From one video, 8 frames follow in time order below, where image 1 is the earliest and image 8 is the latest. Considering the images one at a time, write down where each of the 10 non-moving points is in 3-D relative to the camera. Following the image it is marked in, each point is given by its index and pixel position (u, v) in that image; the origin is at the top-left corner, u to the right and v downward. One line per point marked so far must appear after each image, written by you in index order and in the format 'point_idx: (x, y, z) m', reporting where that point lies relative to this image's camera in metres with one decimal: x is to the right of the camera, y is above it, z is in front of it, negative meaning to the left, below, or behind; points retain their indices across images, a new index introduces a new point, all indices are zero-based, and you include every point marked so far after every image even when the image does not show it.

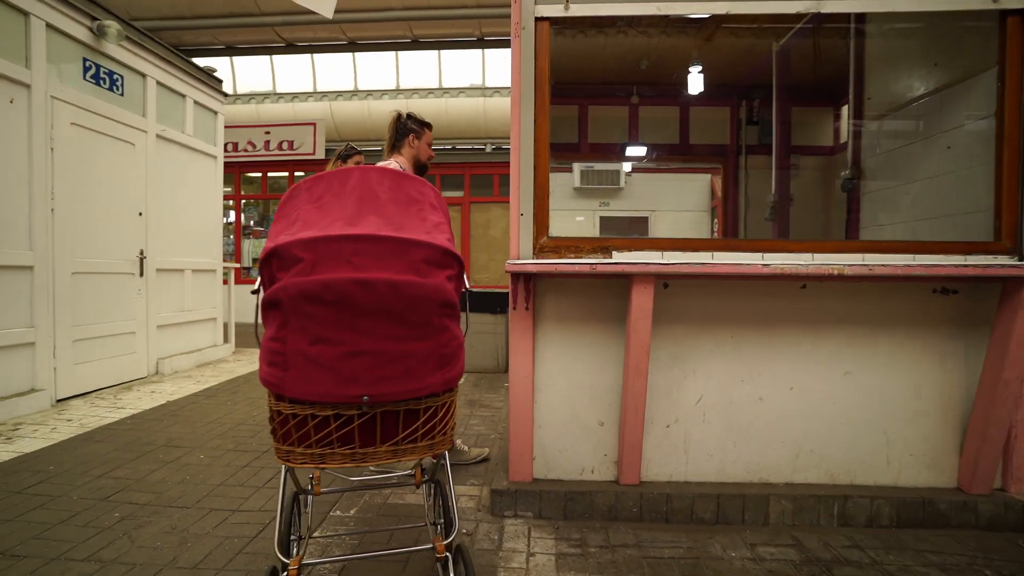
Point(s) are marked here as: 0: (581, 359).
0: (+0.3, -0.3, +2.1) m
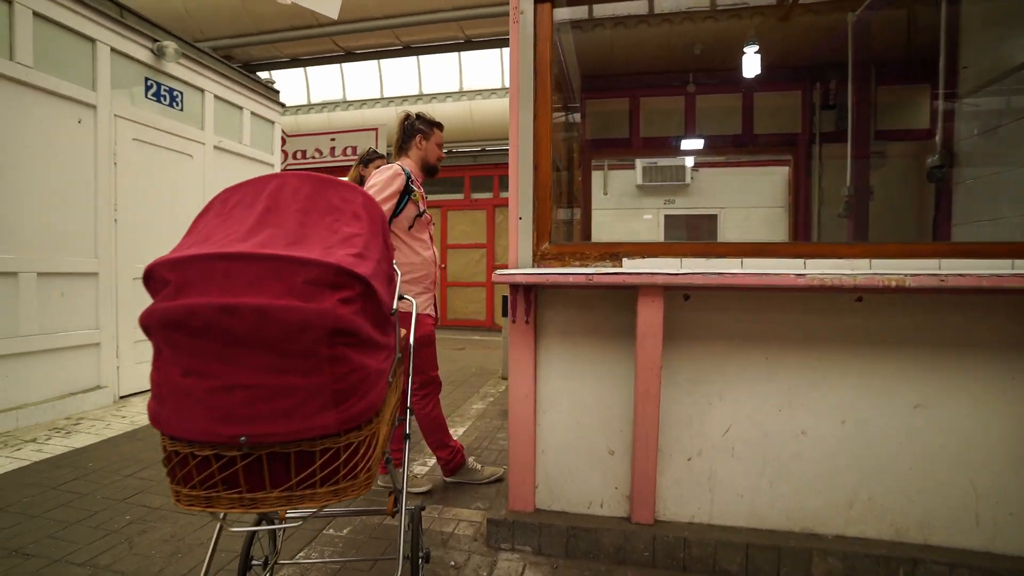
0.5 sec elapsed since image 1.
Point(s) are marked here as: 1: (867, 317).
0: (+0.3, -0.3, +1.9) m
1: (+1.2, -0.1, +1.7) m
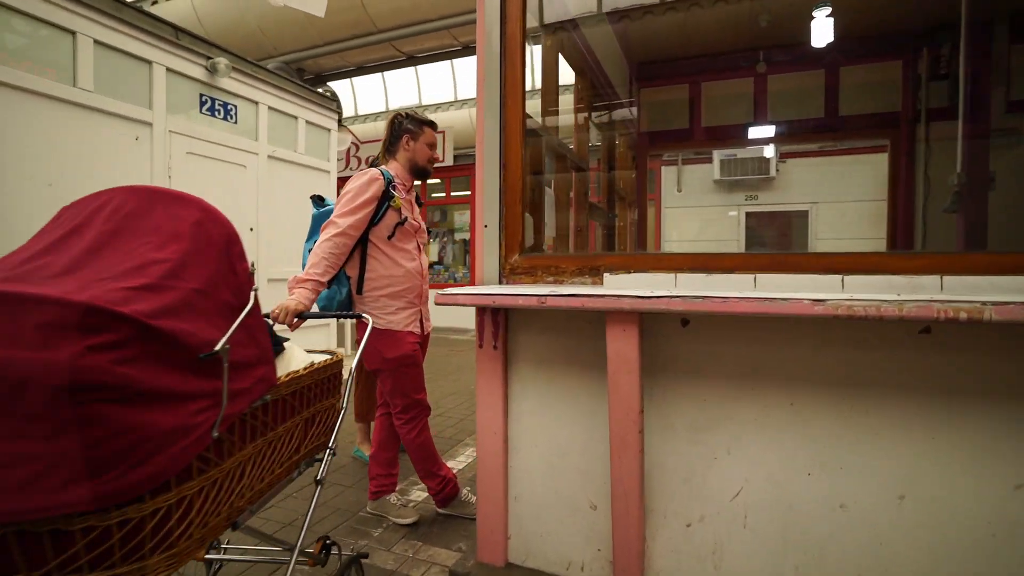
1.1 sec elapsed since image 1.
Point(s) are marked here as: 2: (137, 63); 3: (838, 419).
0: (+0.2, -0.4, +1.6) m
1: (+1.0, -0.2, +1.2) m
2: (-2.5, +1.5, +3.5) m
3: (+0.8, -0.3, +1.3) m
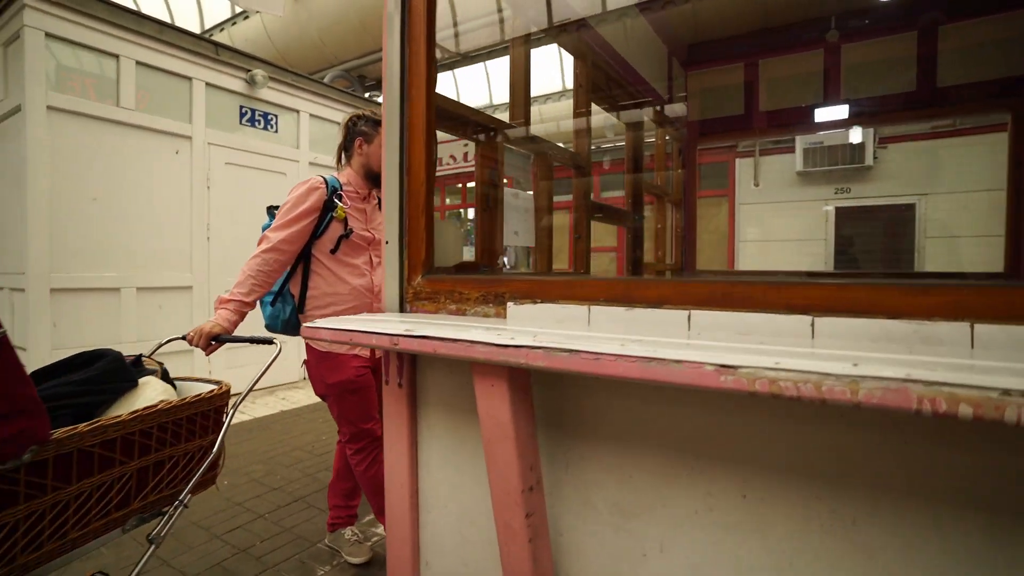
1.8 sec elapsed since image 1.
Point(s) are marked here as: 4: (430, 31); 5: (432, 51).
0: (-0.1, -0.5, +1.3) m
1: (+0.7, -0.2, +0.8) m
2: (-2.4, +1.5, +3.6) m
3: (+0.5, -0.4, +0.9) m
4: (-0.2, +0.7, +1.3) m
5: (-0.2, +0.6, +1.3) m
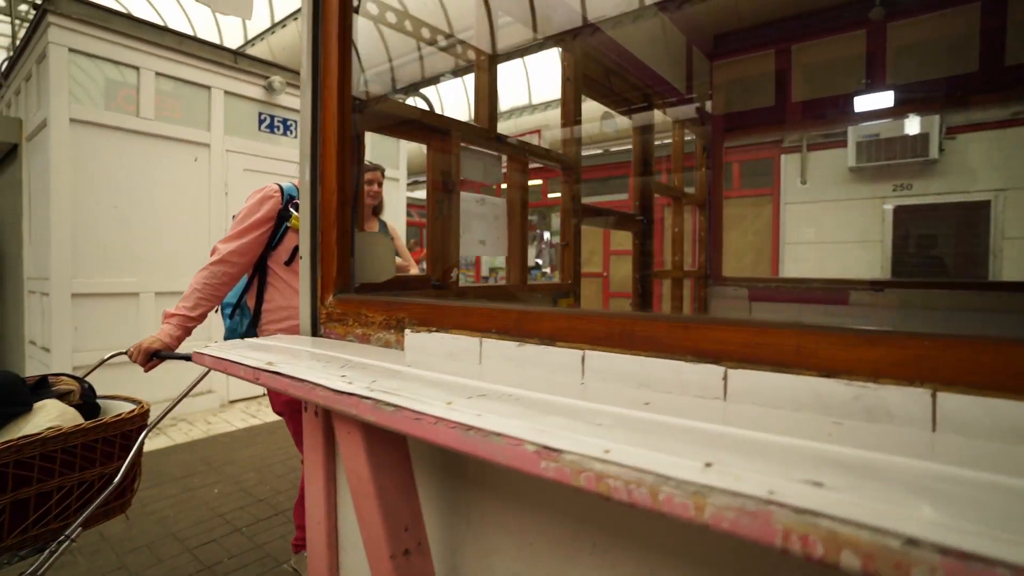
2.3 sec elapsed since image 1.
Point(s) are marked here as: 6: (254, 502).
0: (-0.3, -0.5, +1.1) m
1: (+0.5, -0.3, +0.6) m
2: (-2.3, +1.4, +3.7) m
3: (+0.3, -0.5, +0.7) m
4: (-0.4, +0.6, +1.2) m
5: (-0.4, +0.6, +1.2) m
6: (-1.3, -1.0, +2.5) m
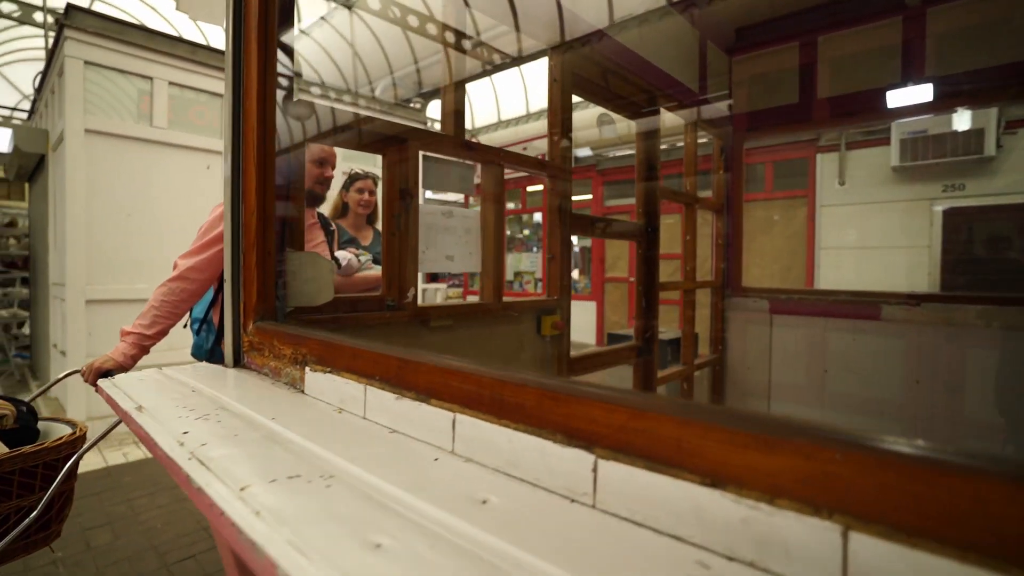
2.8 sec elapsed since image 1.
0: (-0.4, -0.6, +1.0) m
1: (+0.3, -0.4, +0.4) m
2: (-2.2, +1.4, +3.8) m
3: (+0.1, -0.5, +0.5) m
4: (-0.5, +0.6, +1.1) m
5: (-0.5, +0.5, +1.1) m
6: (-1.3, -1.1, +2.5) m
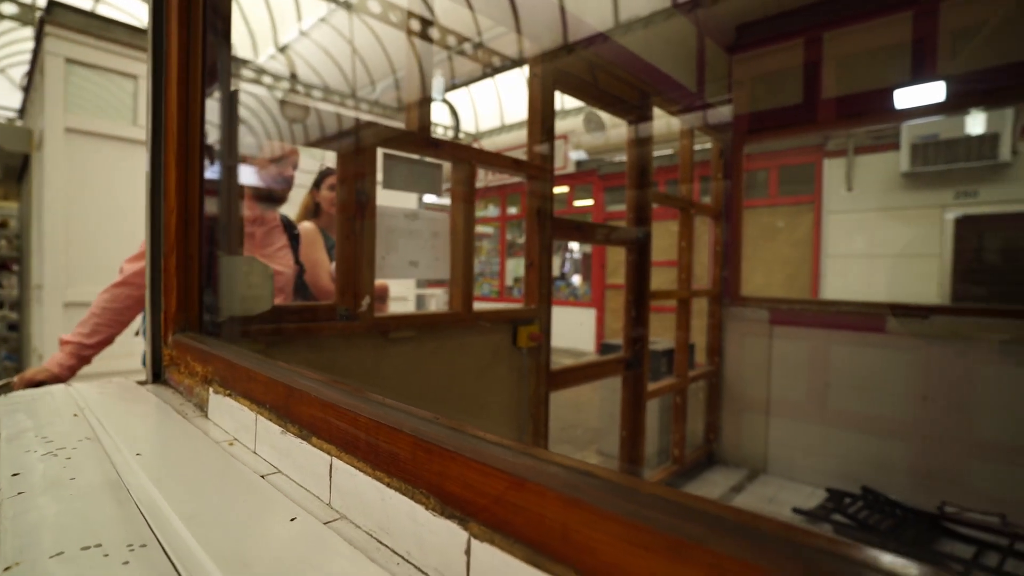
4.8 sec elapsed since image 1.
0: (-0.5, -0.6, +0.9) m
1: (+0.2, -0.4, +0.3) m
2: (-2.3, +1.4, +3.7) m
3: (0.0, -0.6, +0.4) m
4: (-0.6, +0.5, +1.0) m
5: (-0.6, +0.5, +1.0) m
6: (-1.4, -1.1, +2.3) m
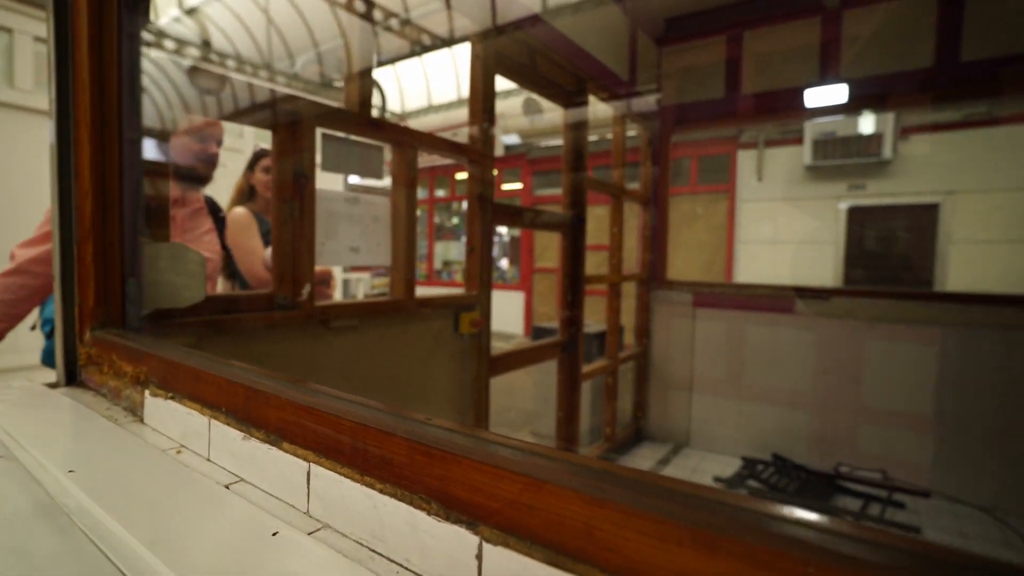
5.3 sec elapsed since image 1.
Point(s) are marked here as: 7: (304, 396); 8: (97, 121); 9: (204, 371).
0: (-0.6, -0.6, +0.8) m
1: (+0.2, -0.4, +0.3) m
2: (-2.7, +1.5, +3.3) m
3: (0.0, -0.6, +0.4) m
4: (-0.7, +0.6, +0.9) m
5: (-0.7, +0.5, +0.9) m
6: (-1.6, -1.1, +2.2) m
7: (-0.2, -0.1, +0.5) m
8: (-0.8, +0.3, +0.9) m
9: (-0.4, -0.1, +0.6) m
